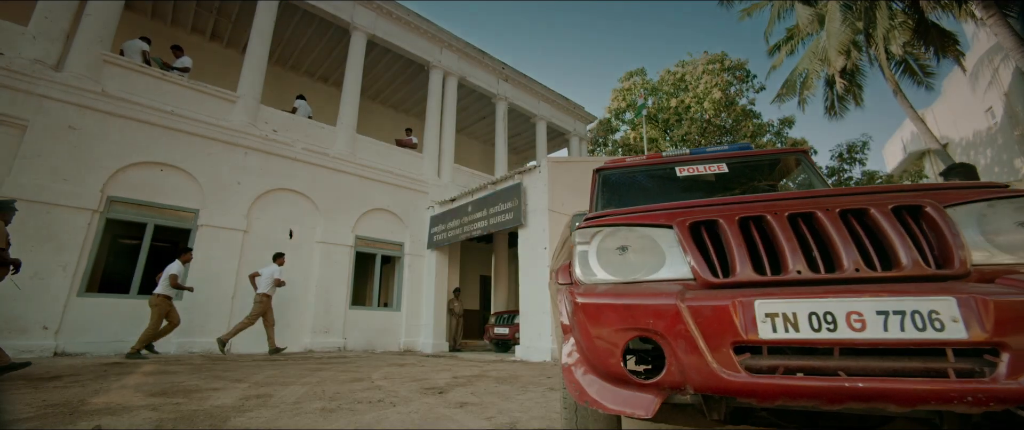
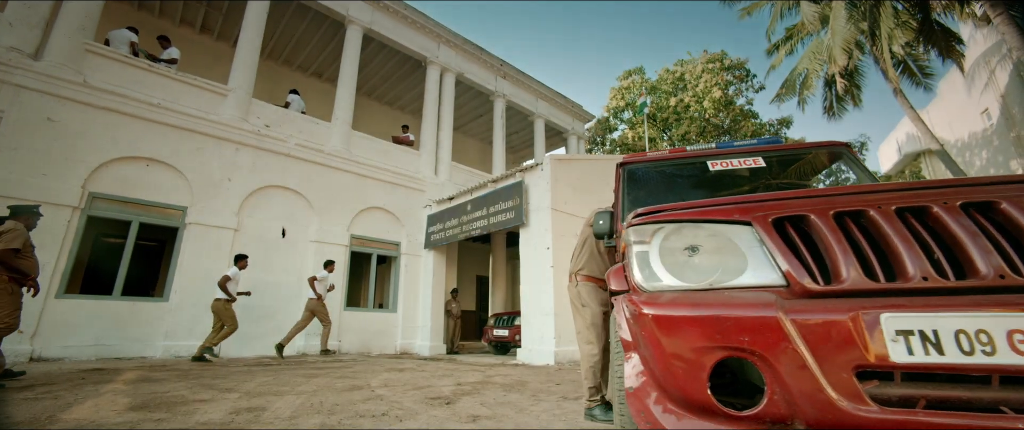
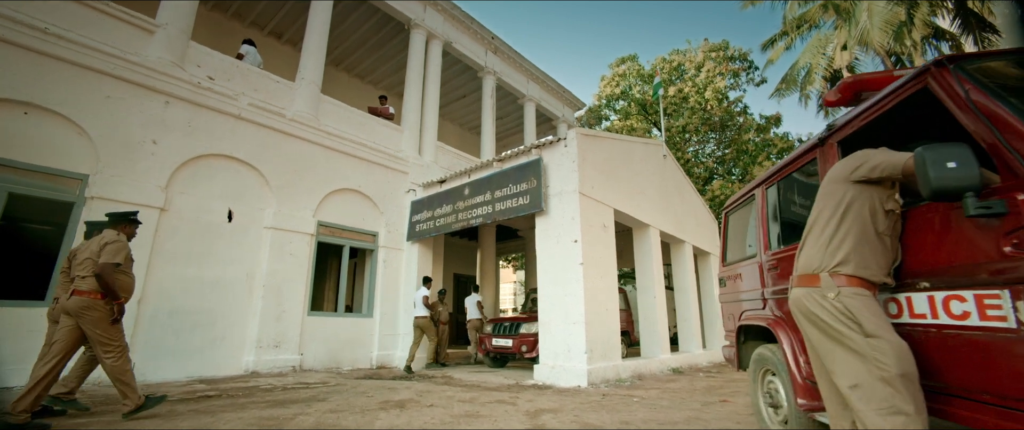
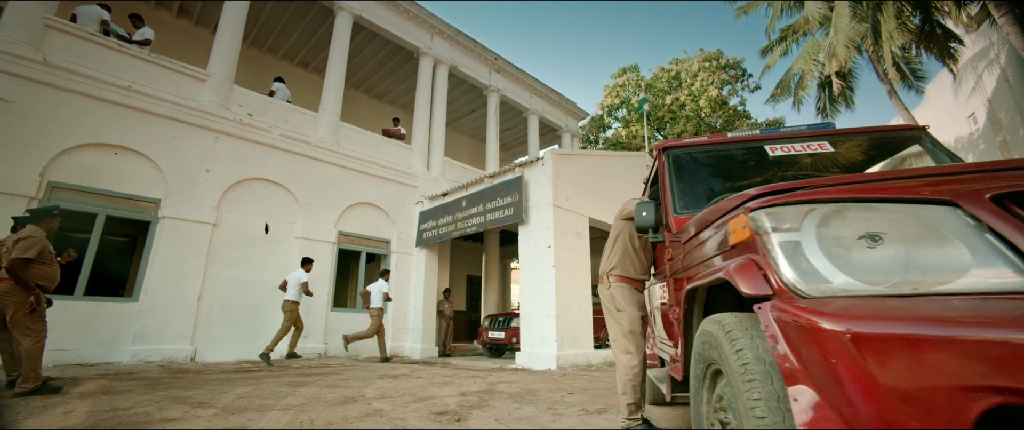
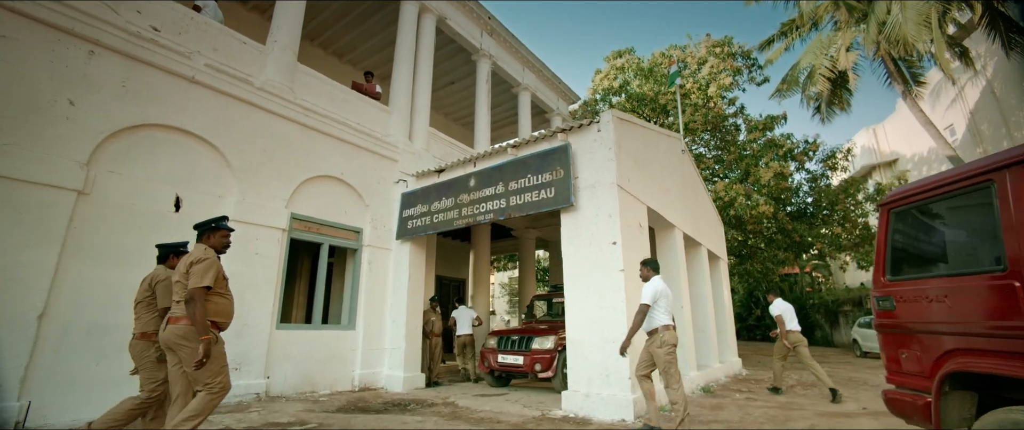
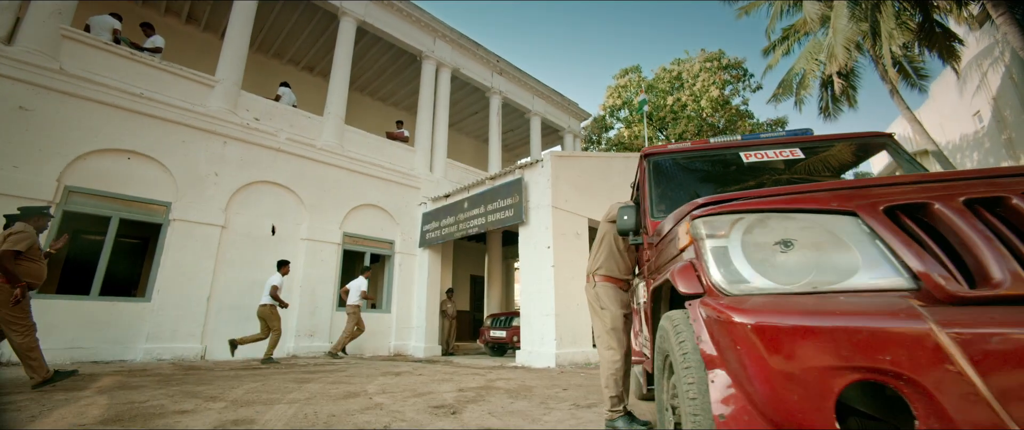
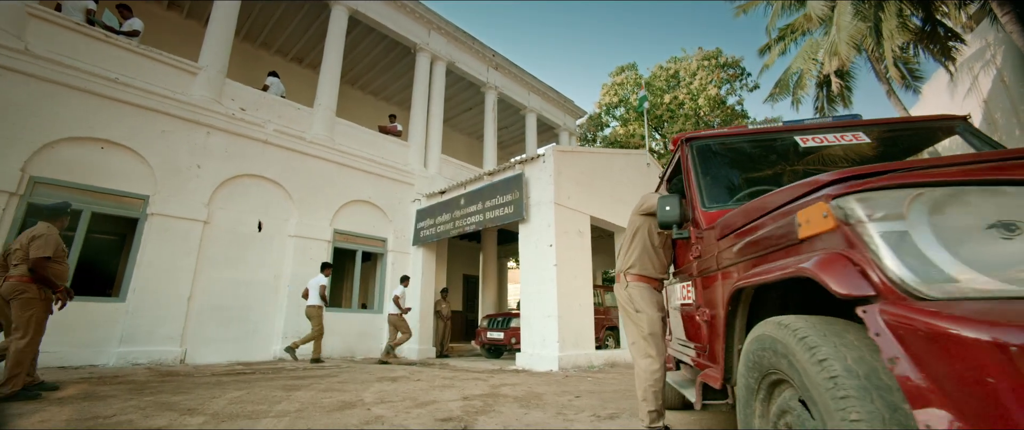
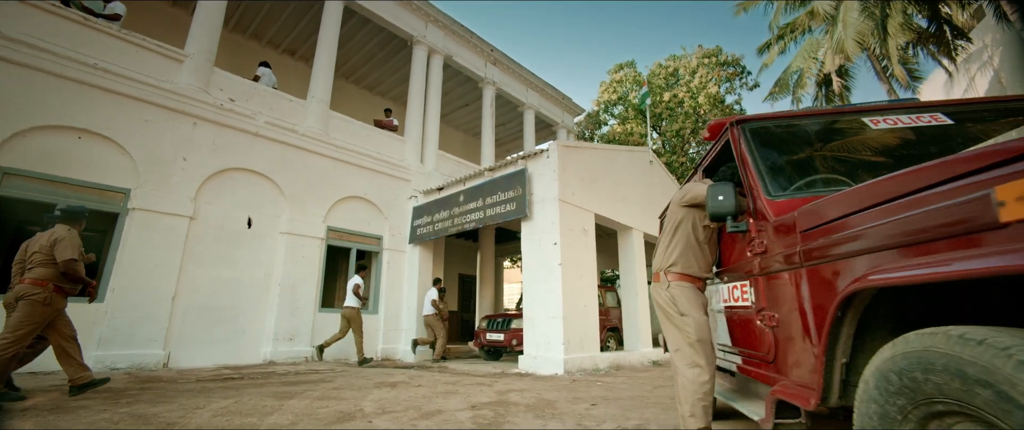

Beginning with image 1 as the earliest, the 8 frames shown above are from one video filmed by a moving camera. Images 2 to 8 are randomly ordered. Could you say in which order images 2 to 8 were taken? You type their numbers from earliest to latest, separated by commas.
2, 6, 4, 7, 8, 3, 5
